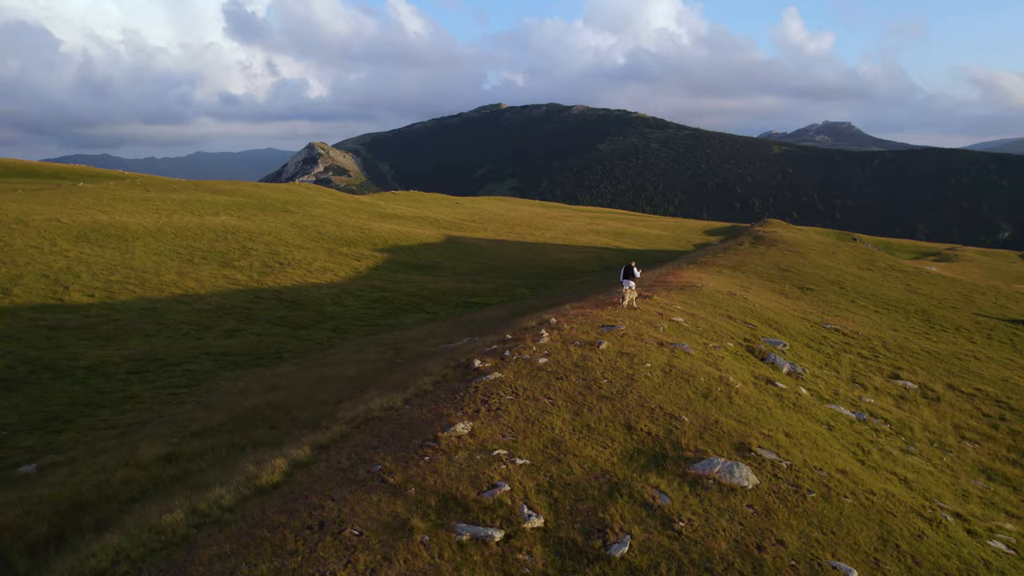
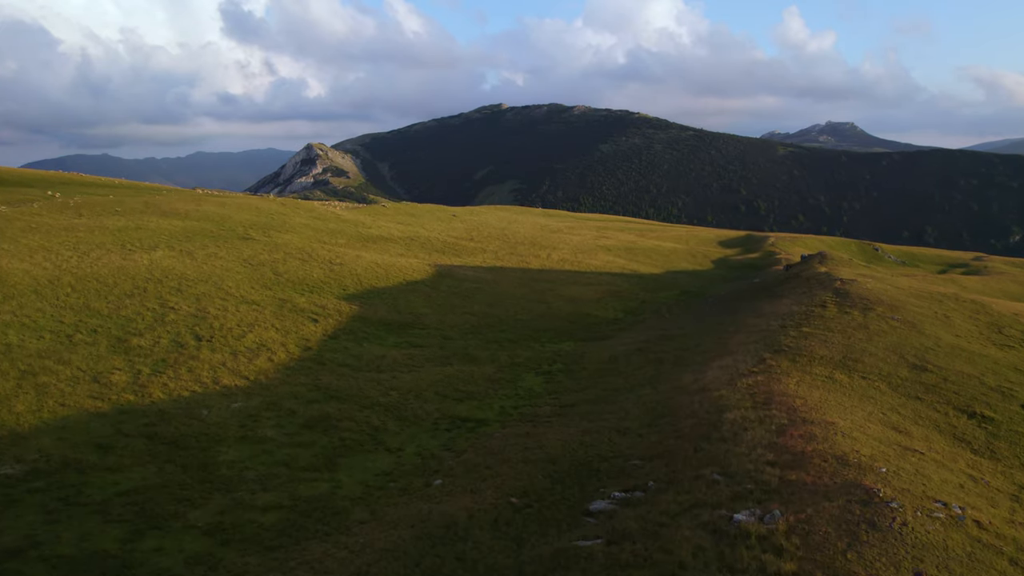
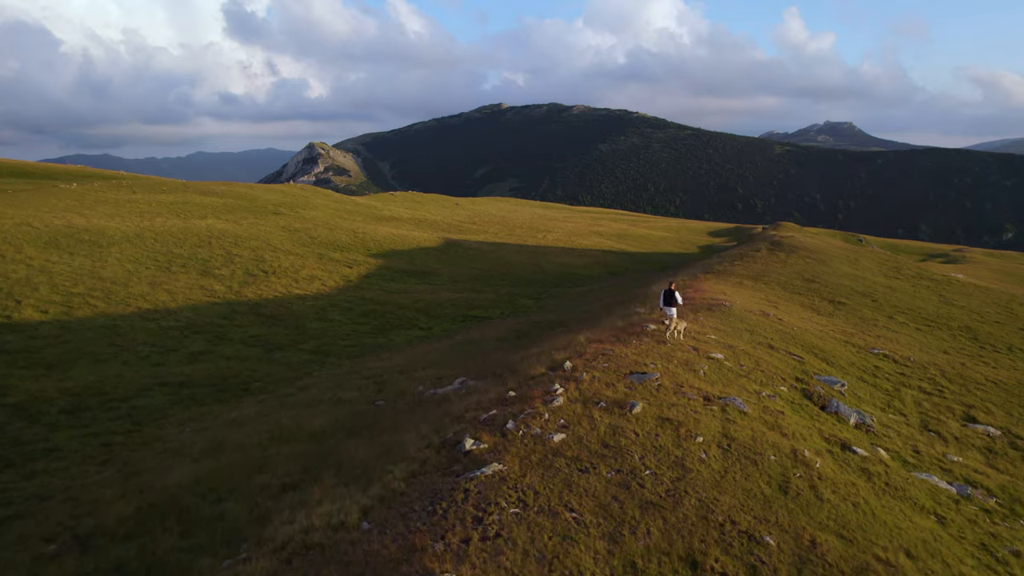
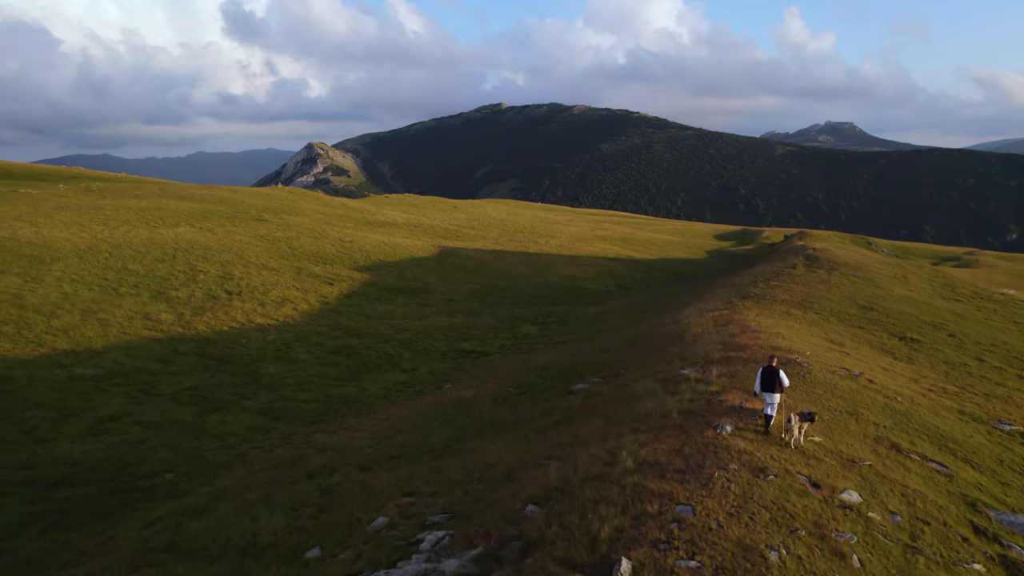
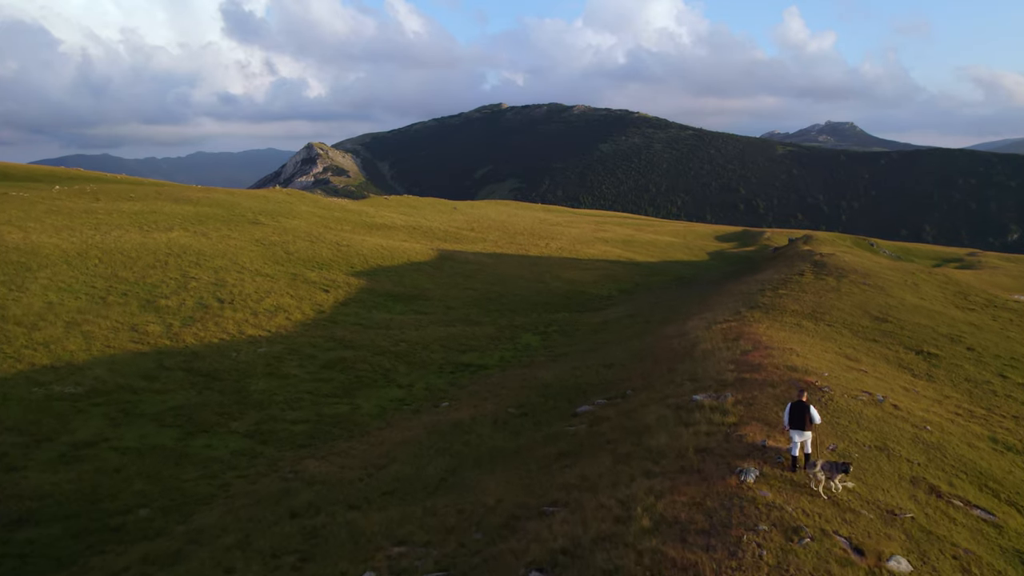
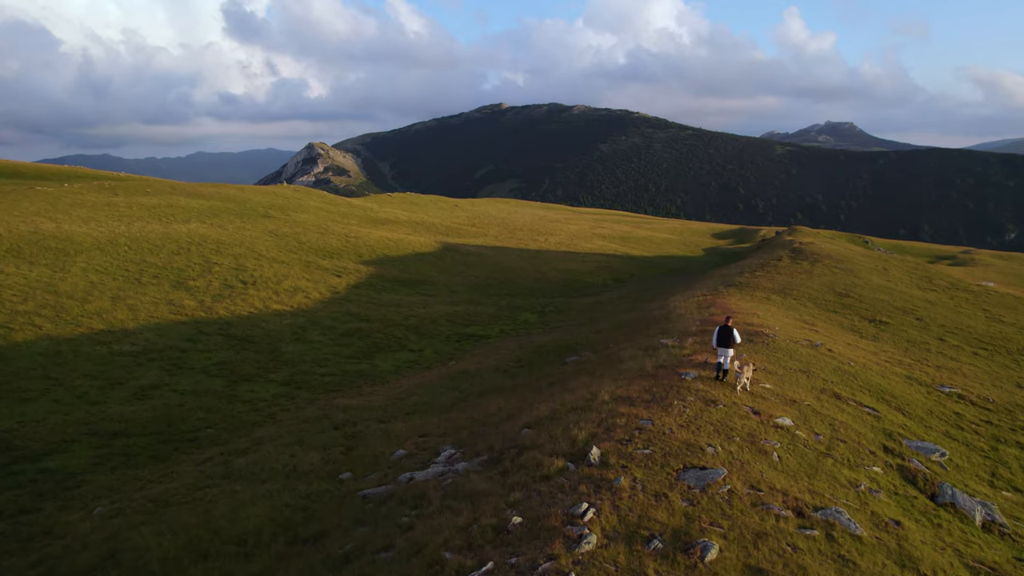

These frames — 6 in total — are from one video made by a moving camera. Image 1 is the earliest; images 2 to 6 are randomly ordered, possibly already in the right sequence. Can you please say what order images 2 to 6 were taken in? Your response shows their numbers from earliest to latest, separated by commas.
3, 6, 4, 5, 2
